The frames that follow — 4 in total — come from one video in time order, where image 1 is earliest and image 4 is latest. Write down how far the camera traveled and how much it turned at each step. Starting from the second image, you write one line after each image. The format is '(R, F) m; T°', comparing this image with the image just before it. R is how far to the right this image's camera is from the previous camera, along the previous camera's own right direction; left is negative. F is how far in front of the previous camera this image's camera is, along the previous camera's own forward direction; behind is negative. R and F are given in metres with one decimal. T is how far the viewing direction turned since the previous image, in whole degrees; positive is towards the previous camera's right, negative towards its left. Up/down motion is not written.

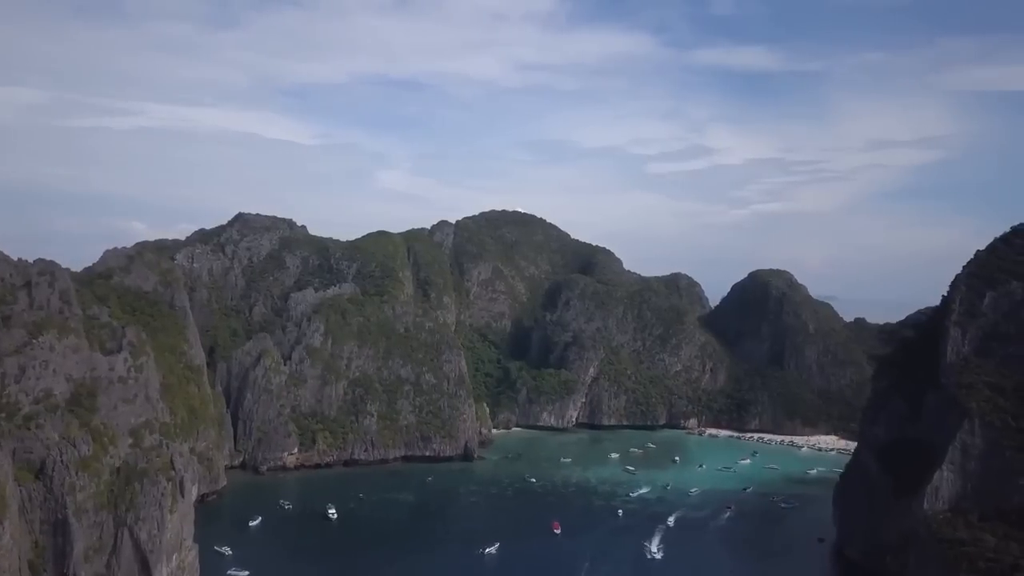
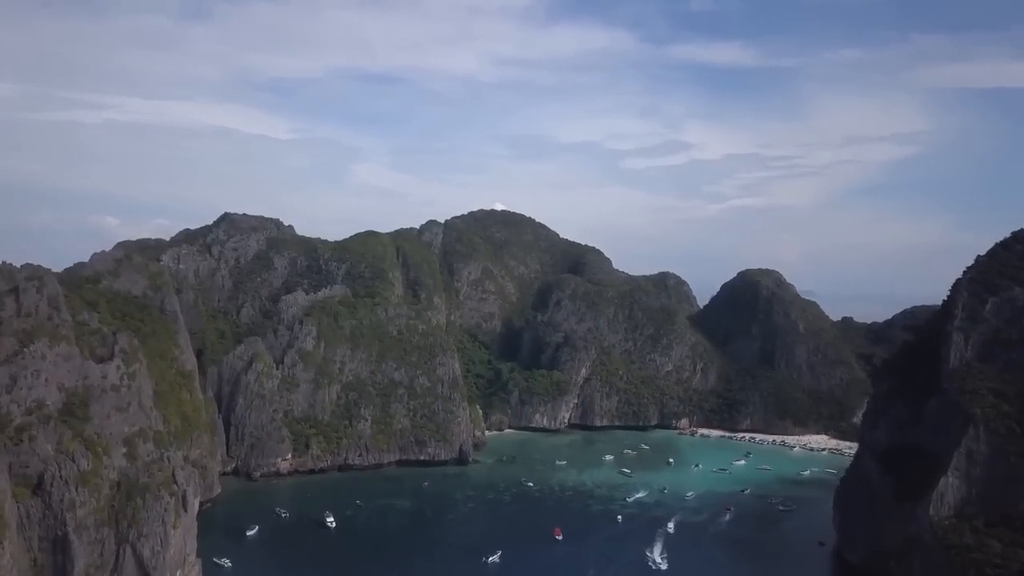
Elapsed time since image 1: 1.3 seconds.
(-1.5, +0.5) m; +1°
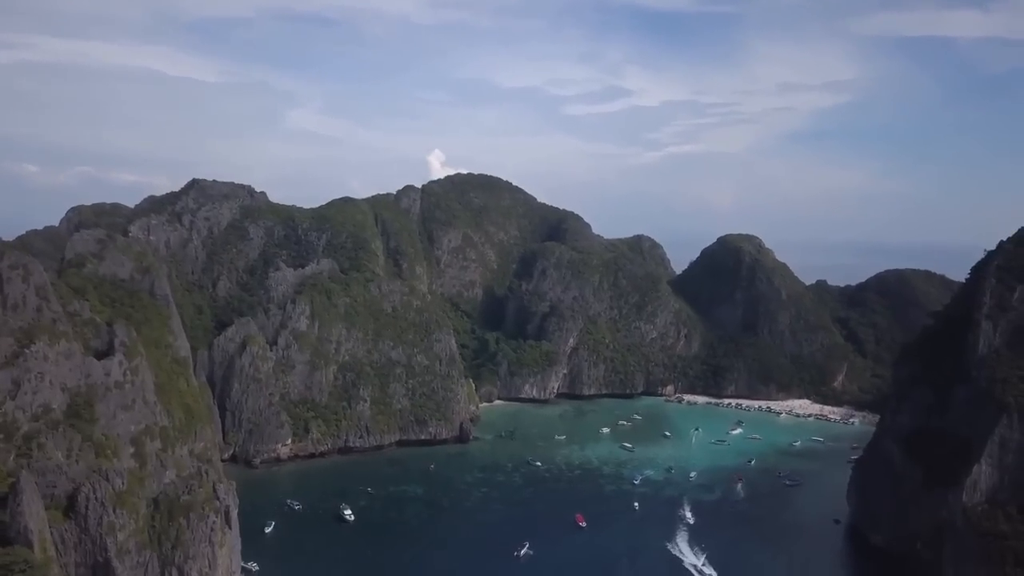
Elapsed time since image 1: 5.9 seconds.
(-5.7, +1.9) m; +4°
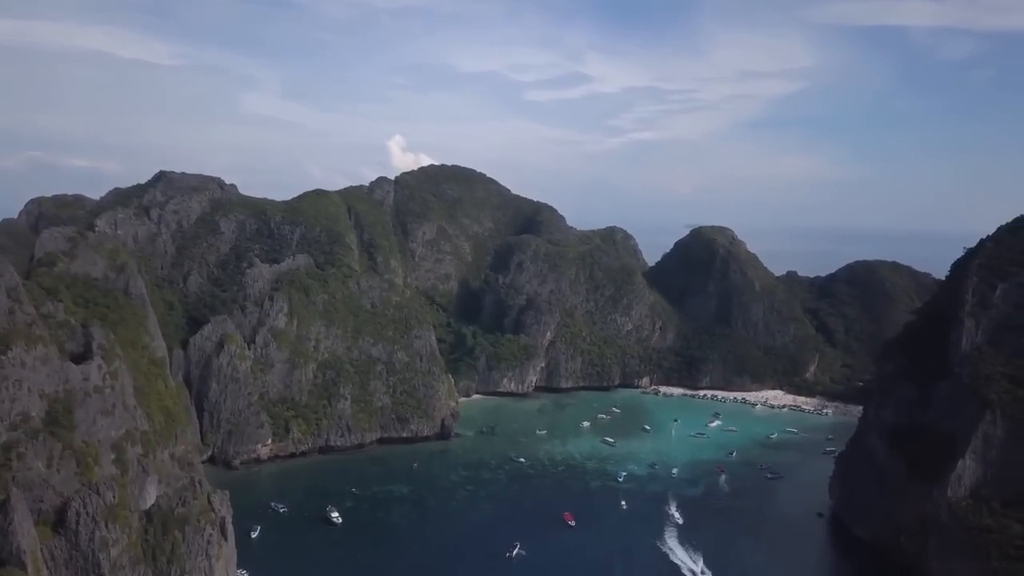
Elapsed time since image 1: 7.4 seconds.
(-1.9, +0.5) m; +3°
